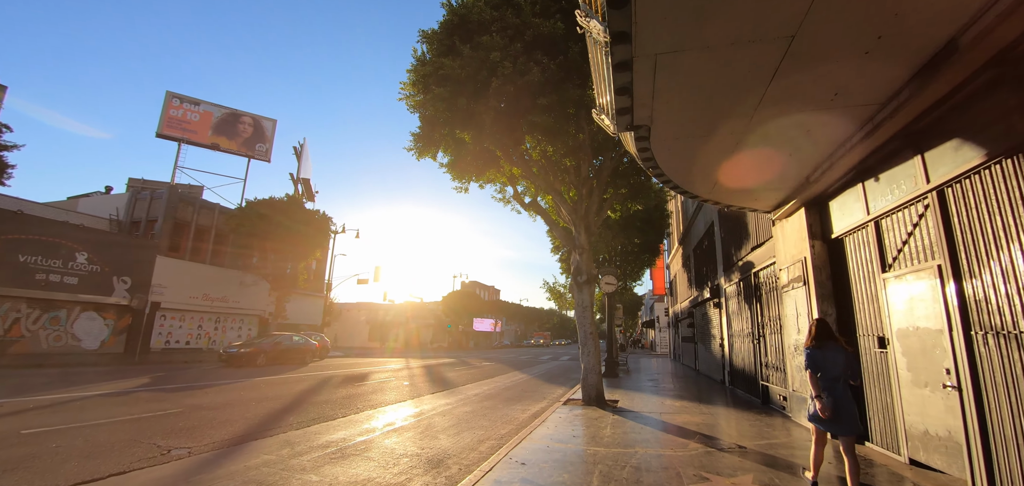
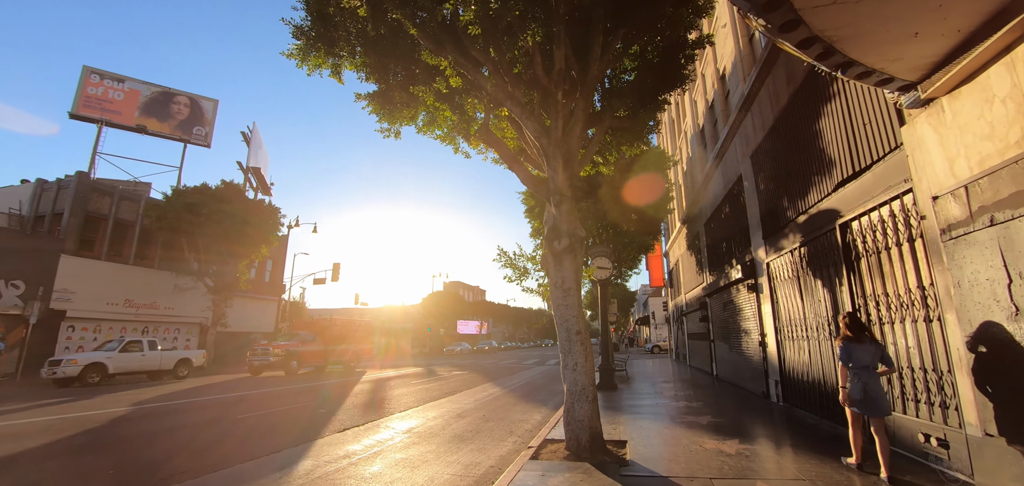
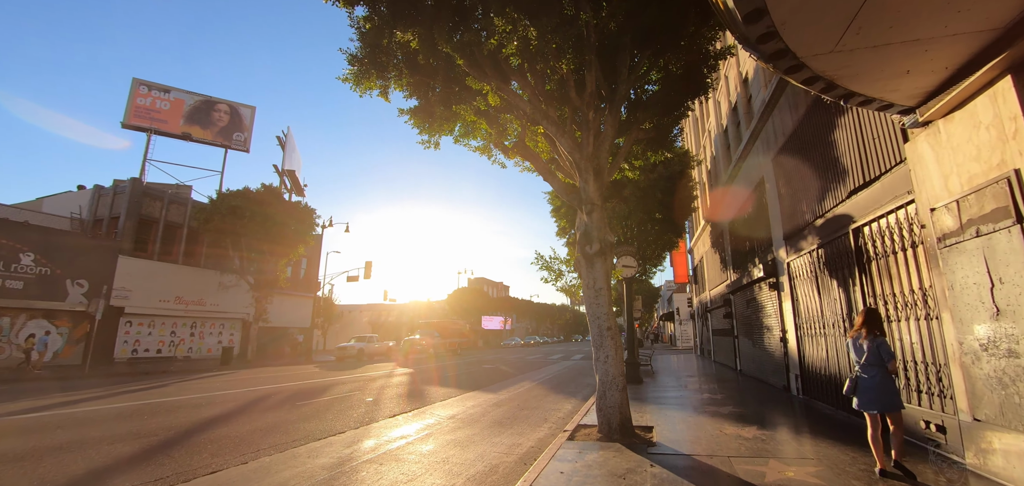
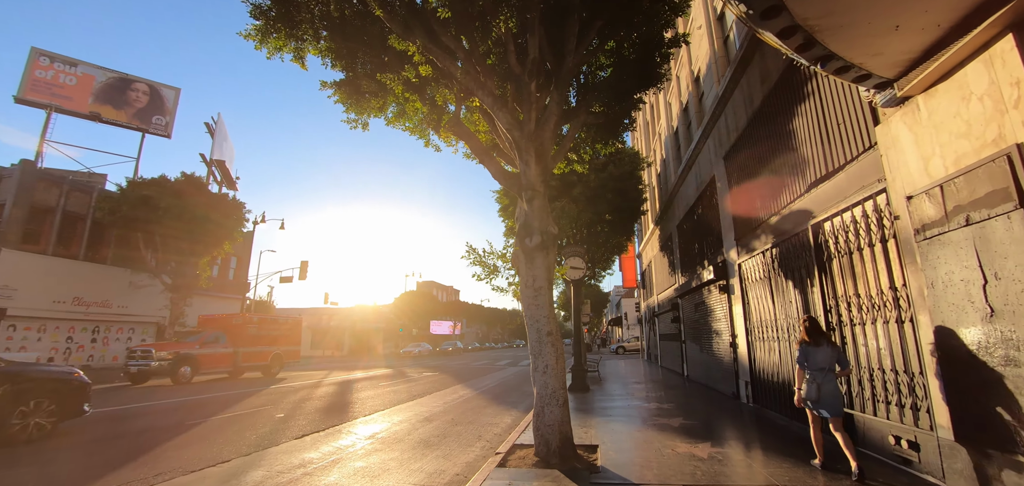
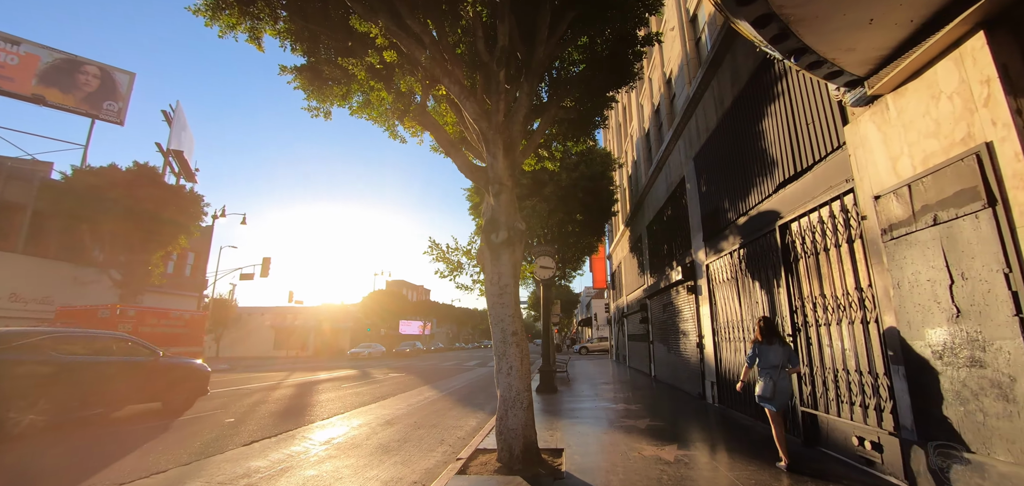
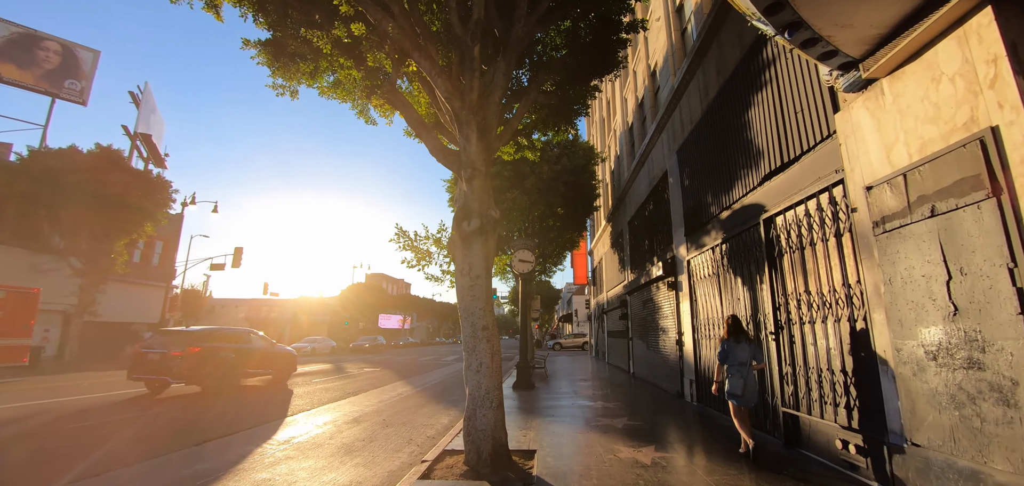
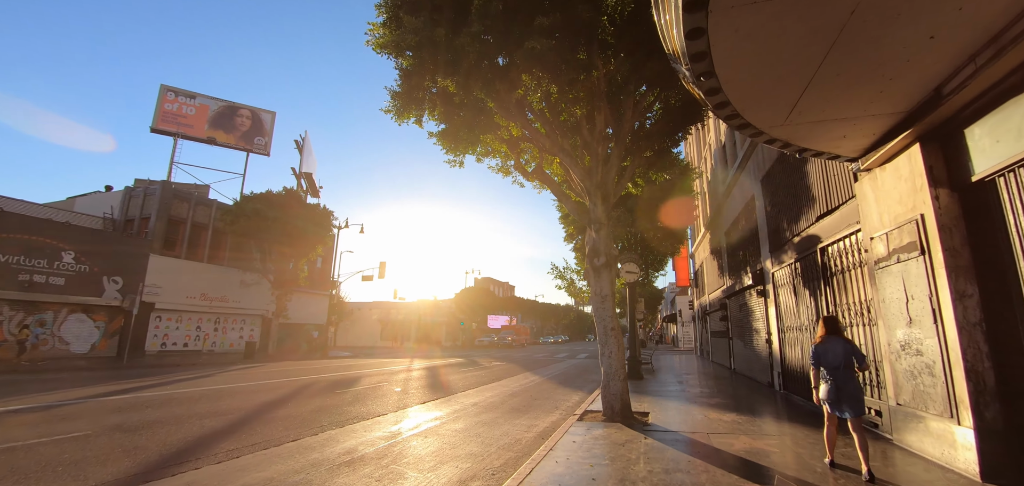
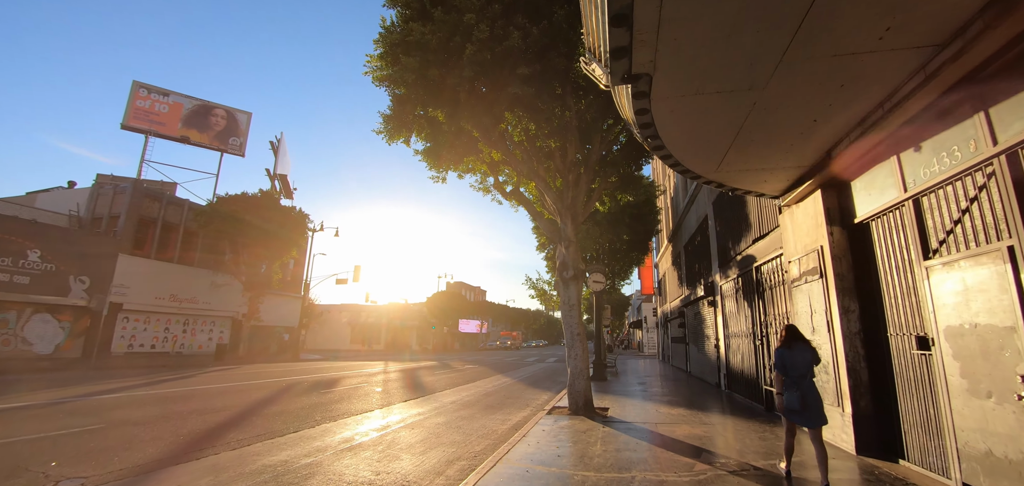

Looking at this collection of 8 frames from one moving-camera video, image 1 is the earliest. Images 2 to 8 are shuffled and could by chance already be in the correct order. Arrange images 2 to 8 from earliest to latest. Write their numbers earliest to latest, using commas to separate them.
8, 7, 3, 2, 4, 5, 6
